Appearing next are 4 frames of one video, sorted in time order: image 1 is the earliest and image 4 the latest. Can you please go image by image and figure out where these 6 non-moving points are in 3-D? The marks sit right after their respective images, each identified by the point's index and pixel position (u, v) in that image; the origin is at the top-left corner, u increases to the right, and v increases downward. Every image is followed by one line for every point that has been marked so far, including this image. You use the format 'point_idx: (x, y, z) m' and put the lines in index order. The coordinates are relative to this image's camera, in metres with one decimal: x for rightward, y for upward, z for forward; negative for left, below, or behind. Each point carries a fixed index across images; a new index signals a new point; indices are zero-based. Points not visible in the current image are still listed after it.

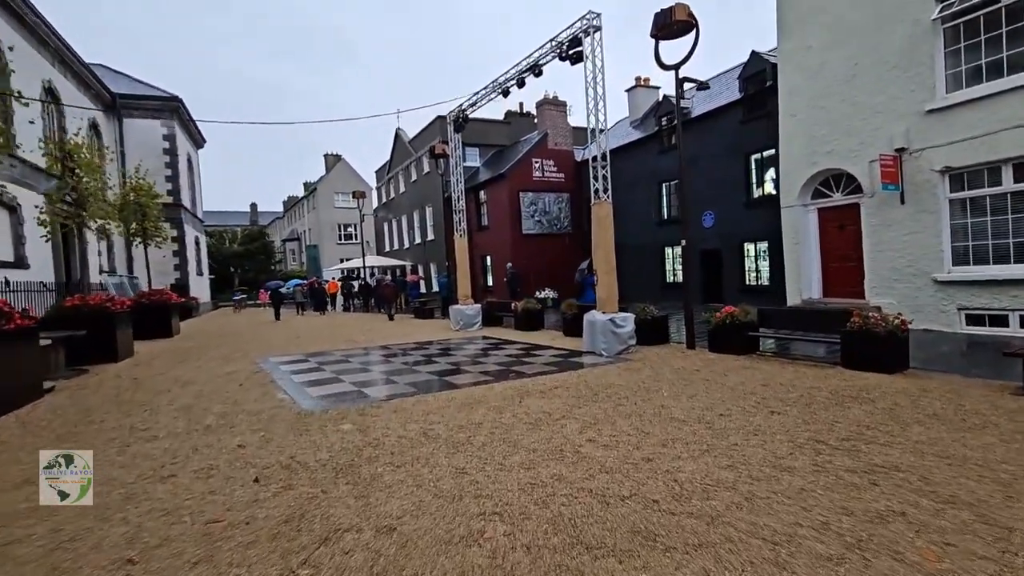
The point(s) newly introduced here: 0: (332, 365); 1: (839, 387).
0: (-3.8, -1.6, +10.6) m
1: (+4.3, -1.3, +6.7) m
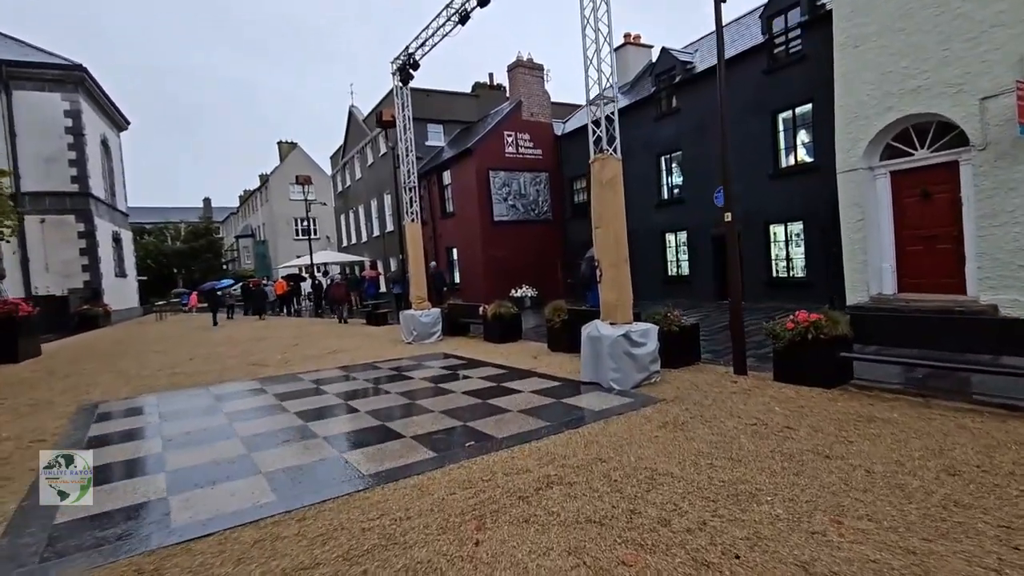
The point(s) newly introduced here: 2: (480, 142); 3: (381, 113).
0: (-4.3, -1.7, +6.9) m
1: (+4.0, -1.3, +3.3) m
2: (-1.2, +5.4, +18.6) m
3: (-4.1, +5.6, +16.0) m
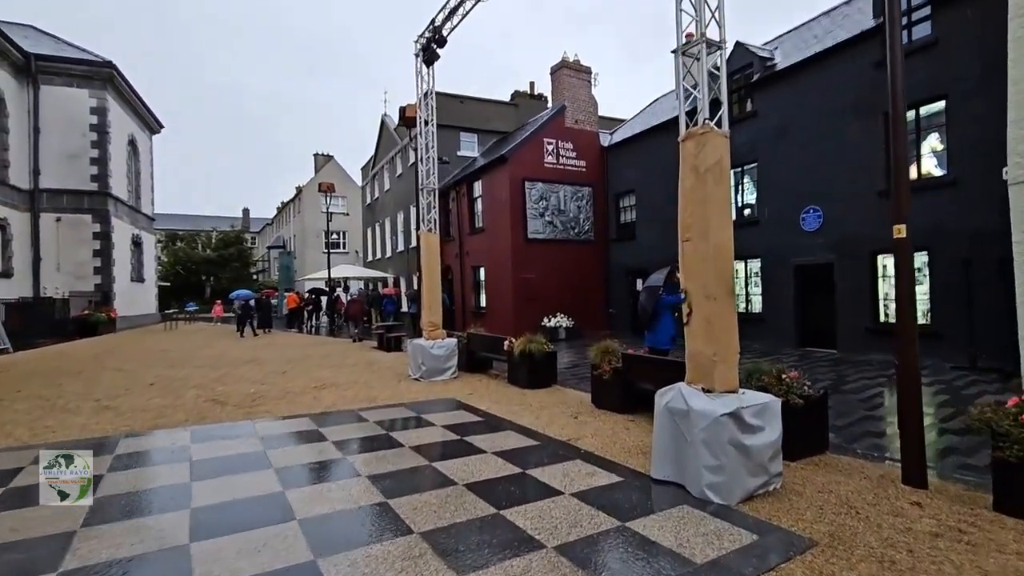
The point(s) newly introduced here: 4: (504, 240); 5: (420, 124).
0: (-4.0, -1.8, +4.6) m
1: (+4.0, -1.6, +0.6) m
2: (+0.1, +4.5, +16.4) m
3: (-2.9, +5.0, +14.1) m
4: (-0.2, +1.6, +16.7) m
5: (-2.2, +4.0, +12.2) m
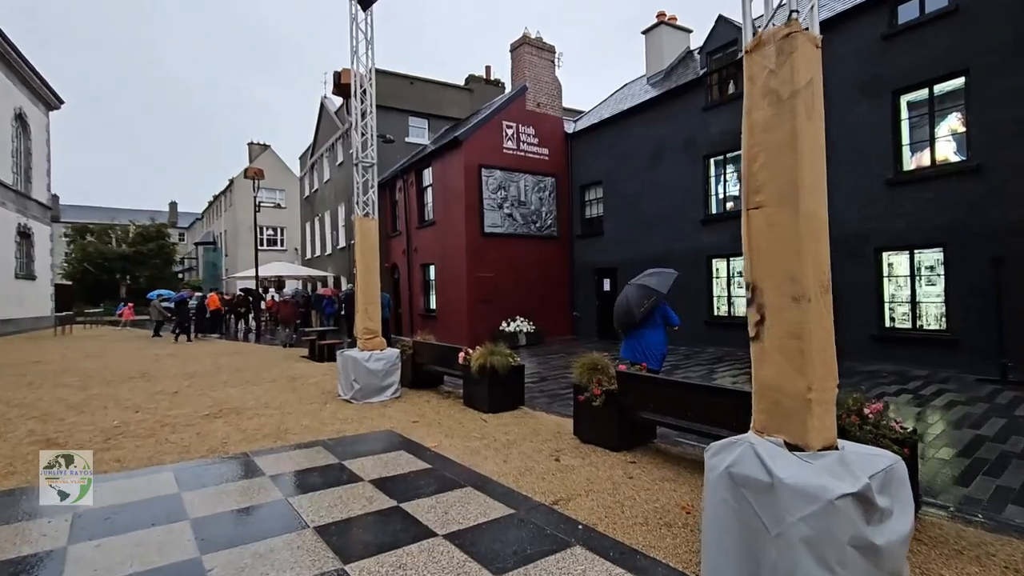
0: (-4.2, -1.7, +2.4) m
1: (+4.2, -1.6, -0.8) m
2: (-1.2, +4.5, +14.6) m
3: (-4.0, +5.0, +11.9) m
4: (-1.6, +1.6, +14.7) m
5: (-3.0, +4.0, +10.1) m
